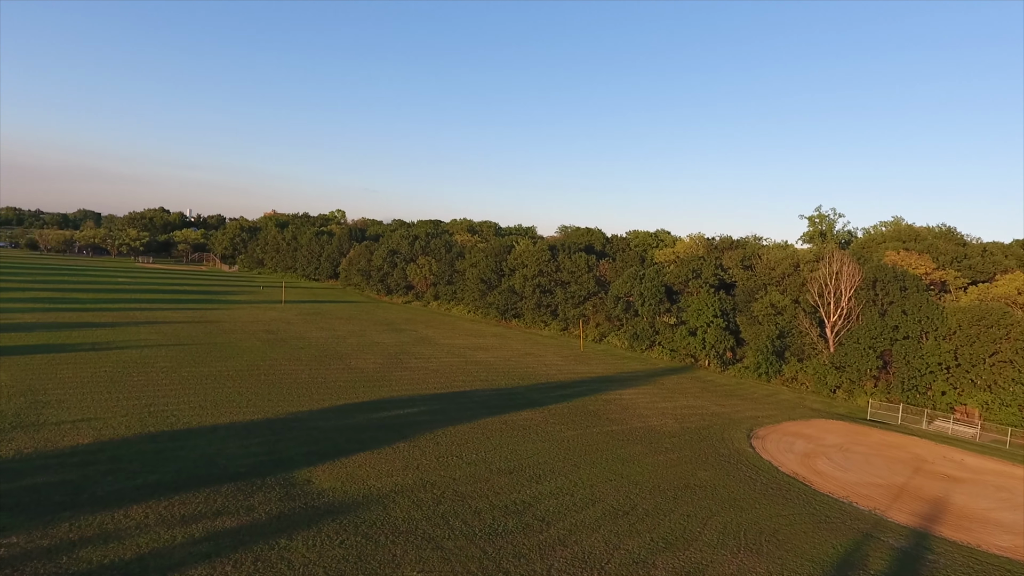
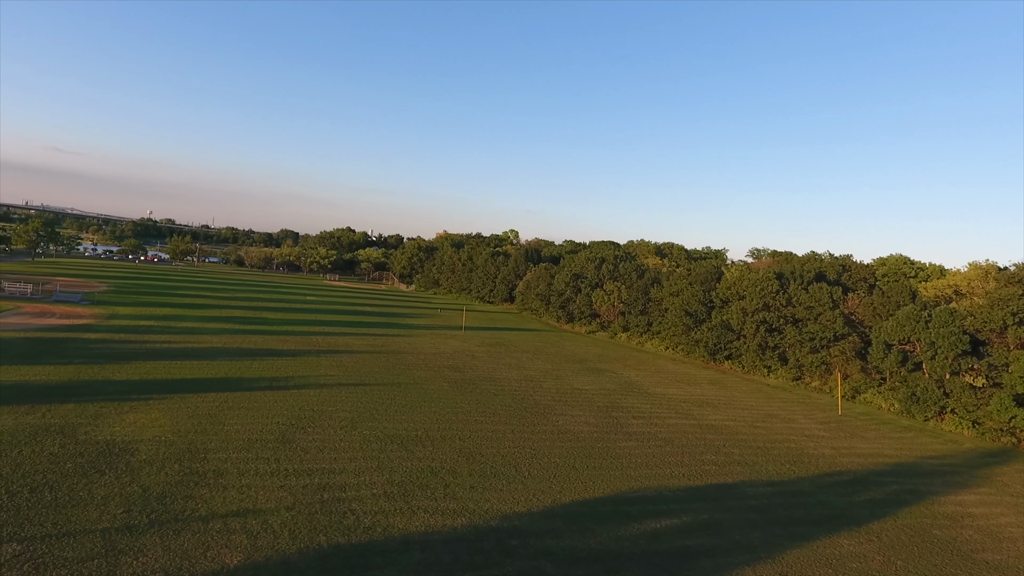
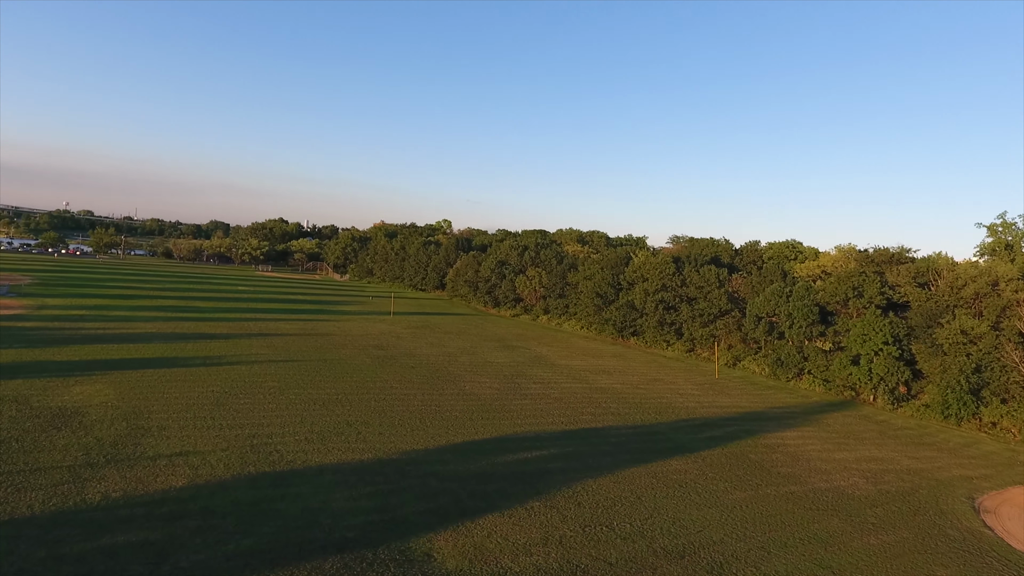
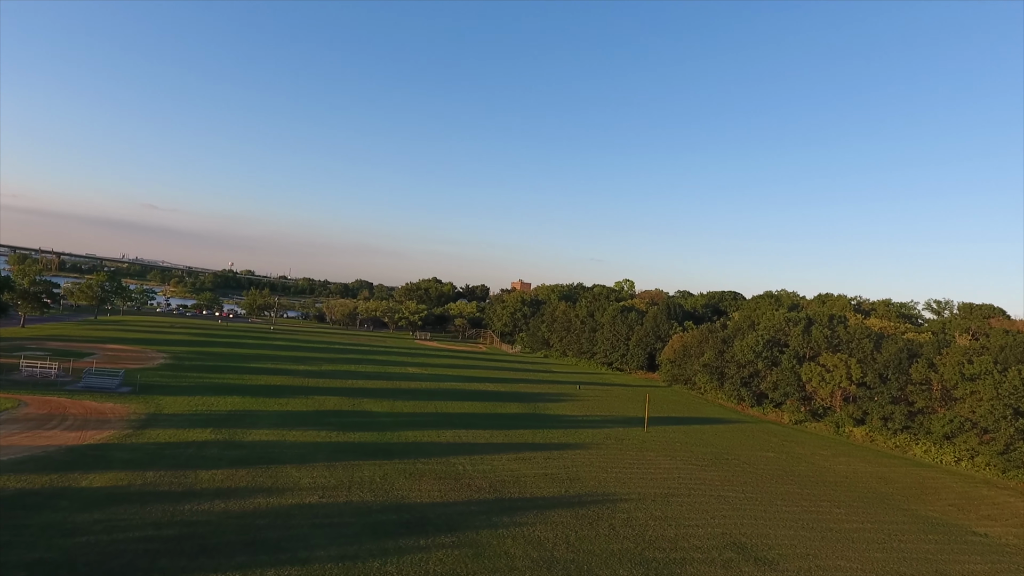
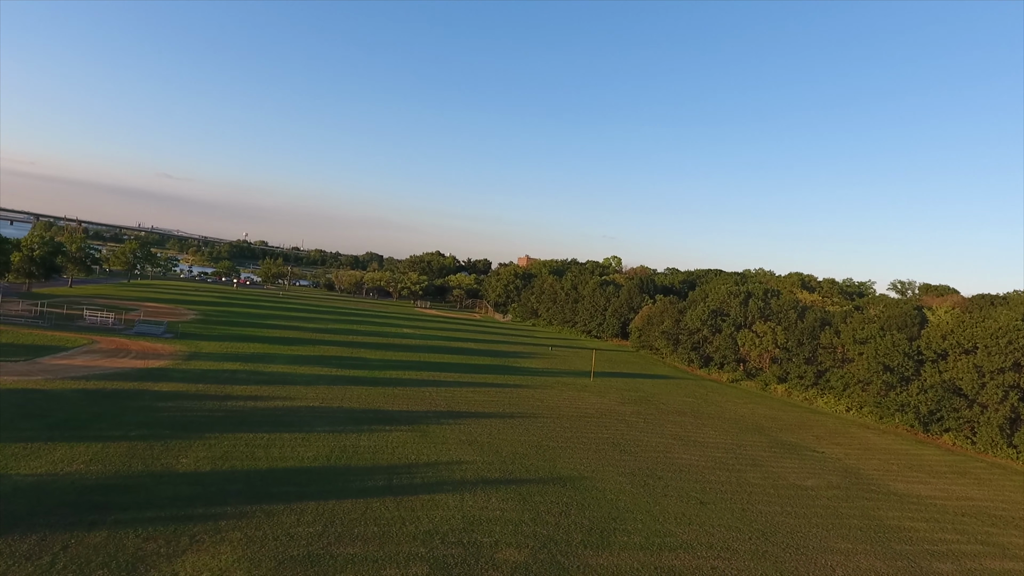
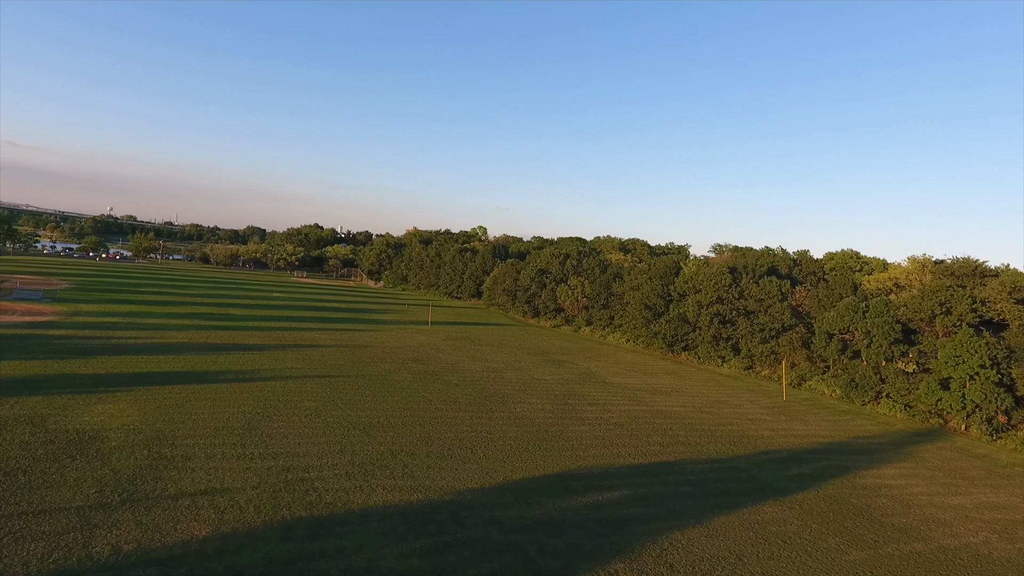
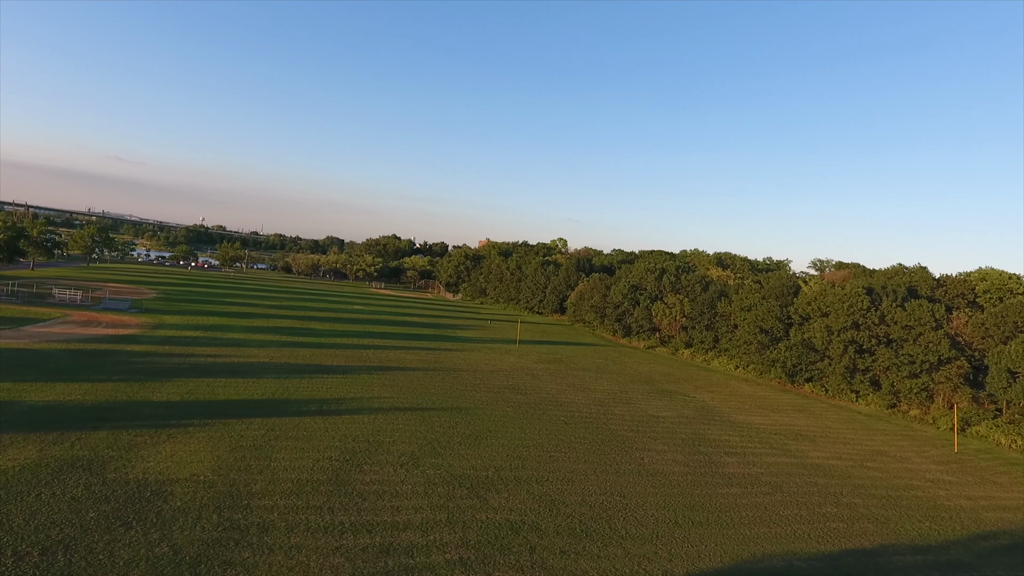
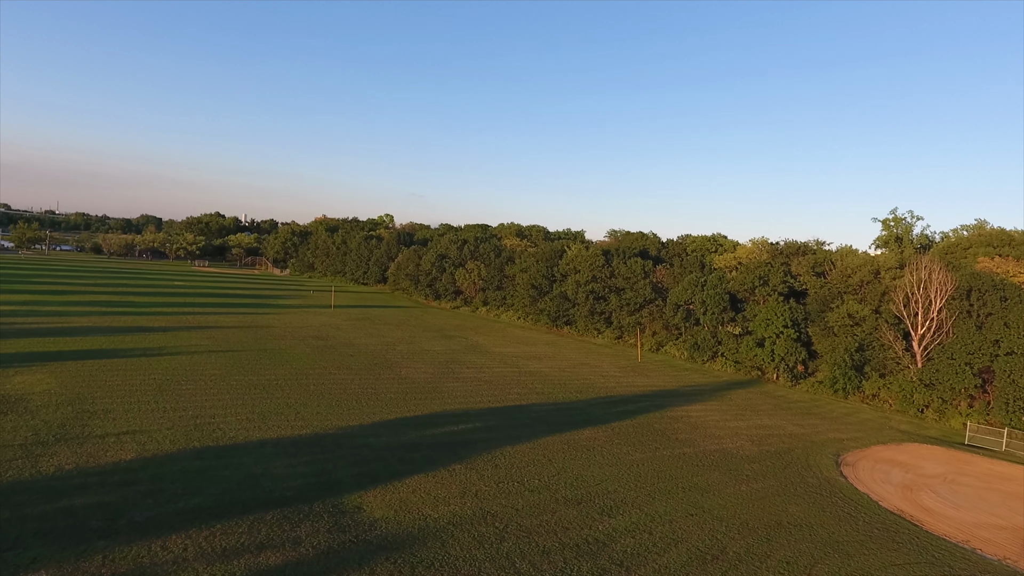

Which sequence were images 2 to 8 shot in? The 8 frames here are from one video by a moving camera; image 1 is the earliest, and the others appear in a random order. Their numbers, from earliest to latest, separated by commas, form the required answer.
8, 3, 6, 2, 7, 5, 4
